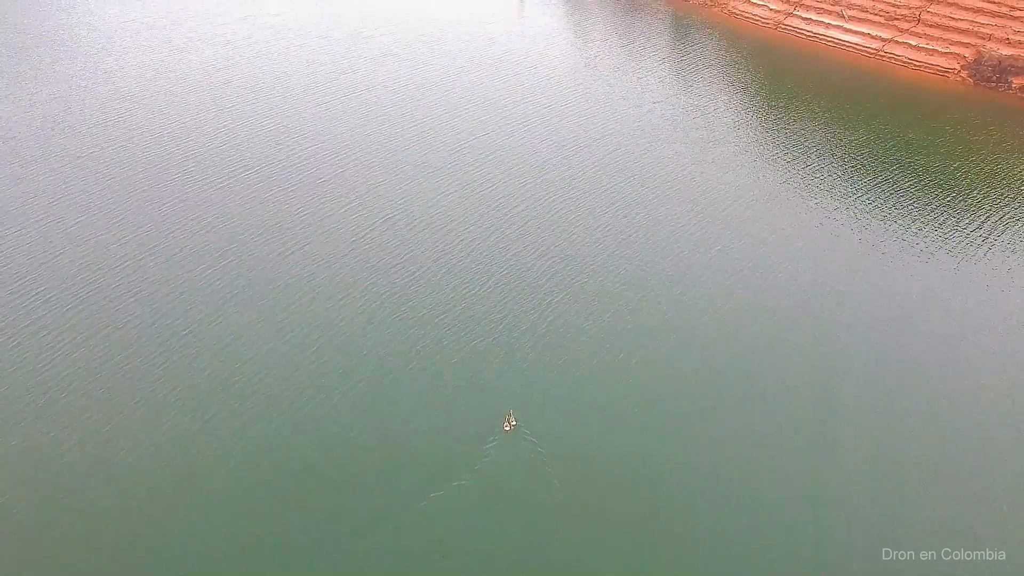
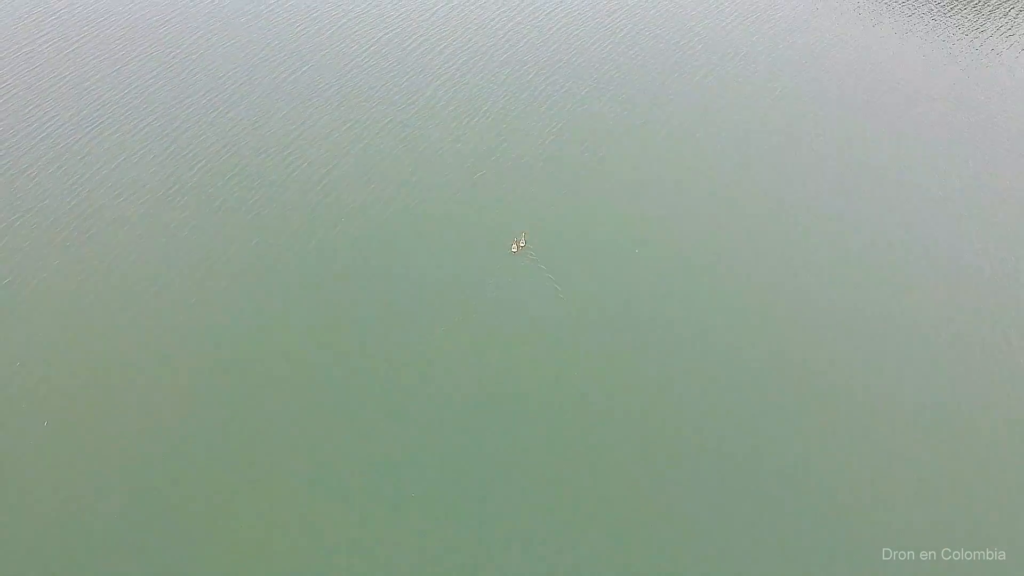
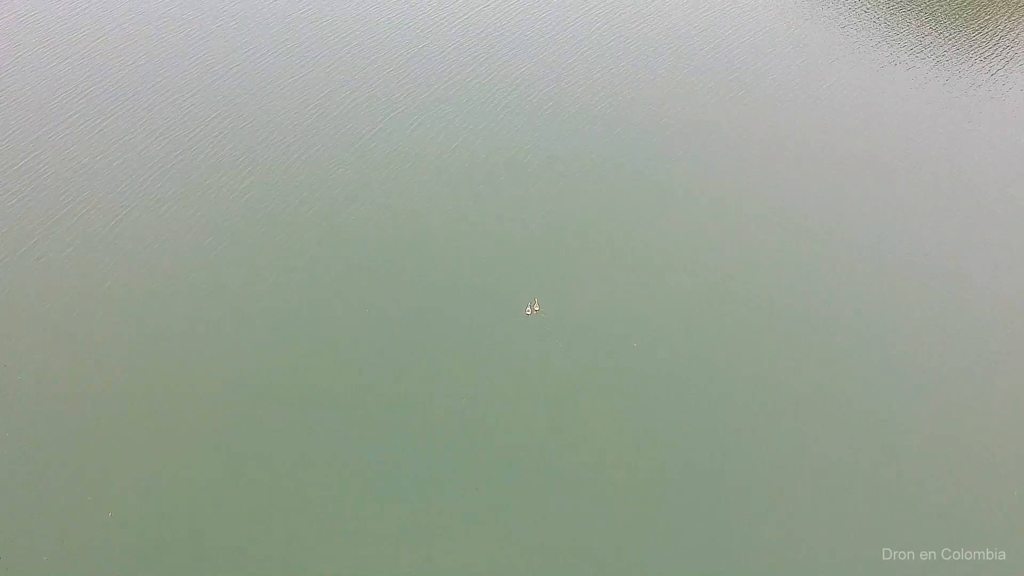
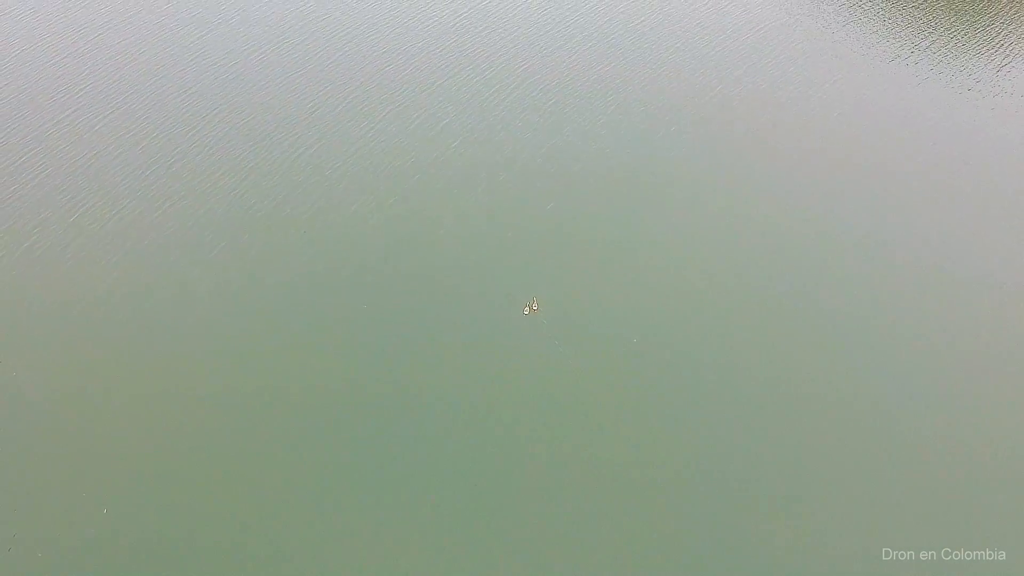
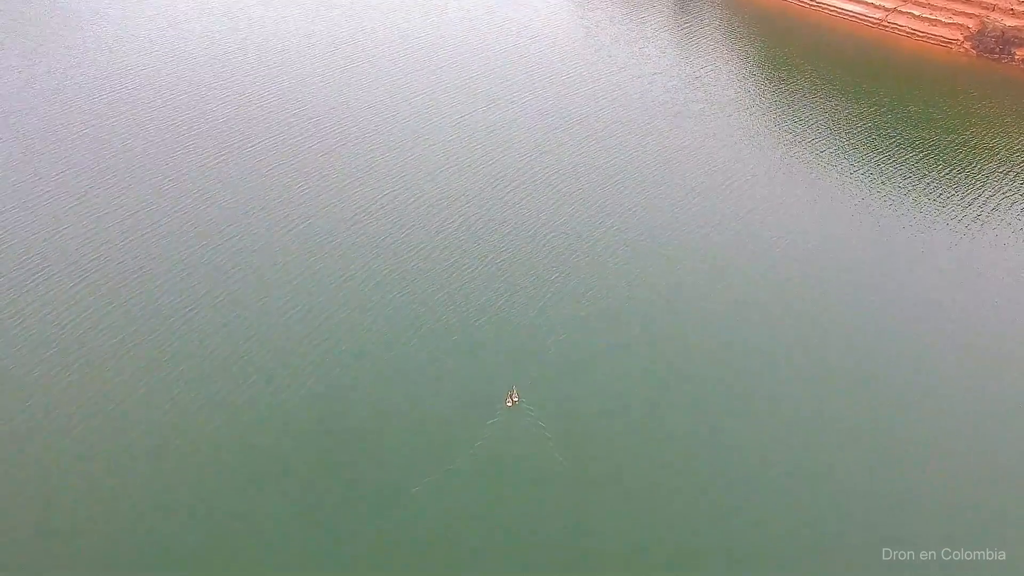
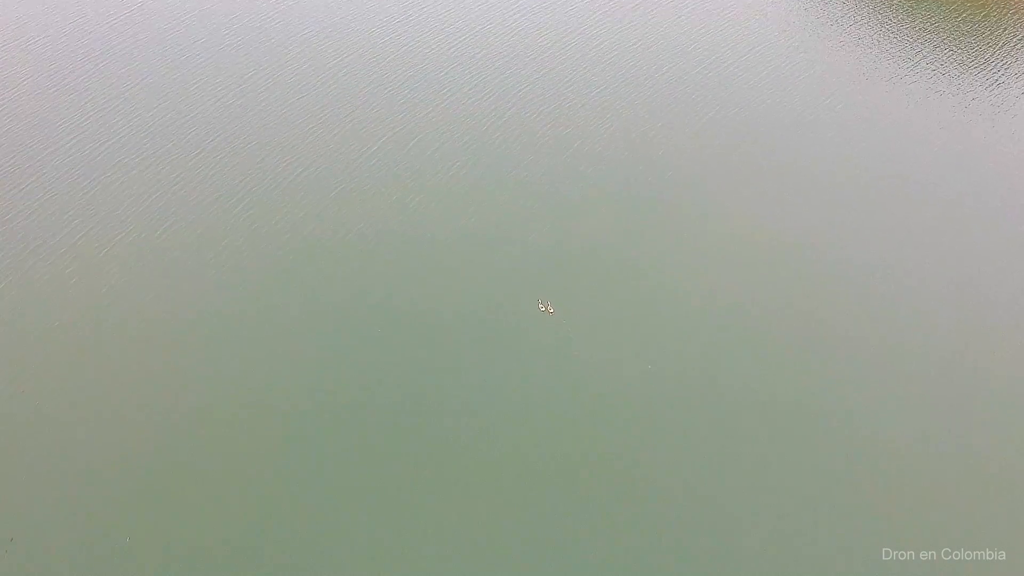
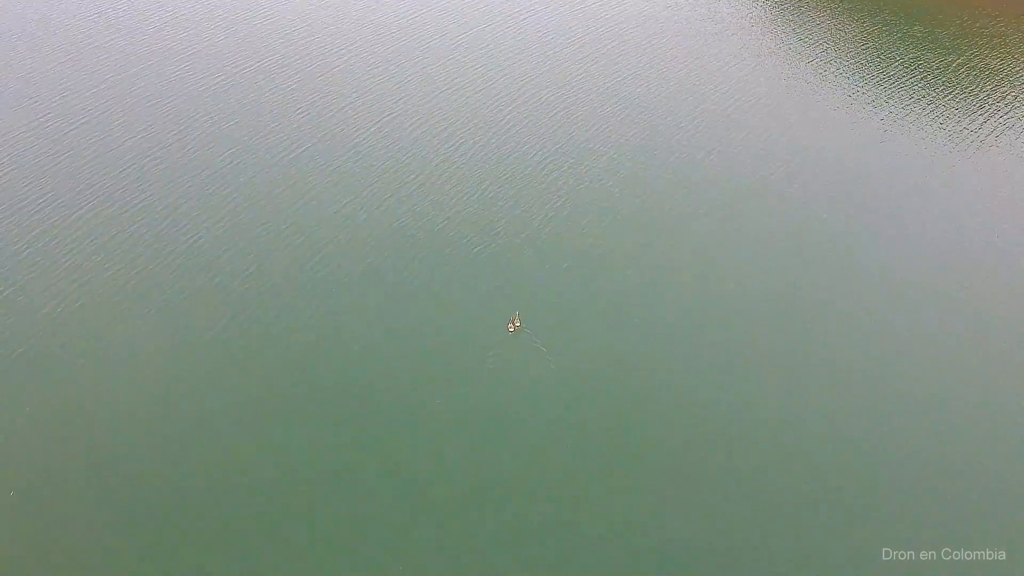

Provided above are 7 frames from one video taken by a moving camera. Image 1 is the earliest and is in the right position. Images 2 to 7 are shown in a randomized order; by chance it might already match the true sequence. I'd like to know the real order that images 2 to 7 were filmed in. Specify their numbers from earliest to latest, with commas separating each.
5, 7, 2, 4, 3, 6
